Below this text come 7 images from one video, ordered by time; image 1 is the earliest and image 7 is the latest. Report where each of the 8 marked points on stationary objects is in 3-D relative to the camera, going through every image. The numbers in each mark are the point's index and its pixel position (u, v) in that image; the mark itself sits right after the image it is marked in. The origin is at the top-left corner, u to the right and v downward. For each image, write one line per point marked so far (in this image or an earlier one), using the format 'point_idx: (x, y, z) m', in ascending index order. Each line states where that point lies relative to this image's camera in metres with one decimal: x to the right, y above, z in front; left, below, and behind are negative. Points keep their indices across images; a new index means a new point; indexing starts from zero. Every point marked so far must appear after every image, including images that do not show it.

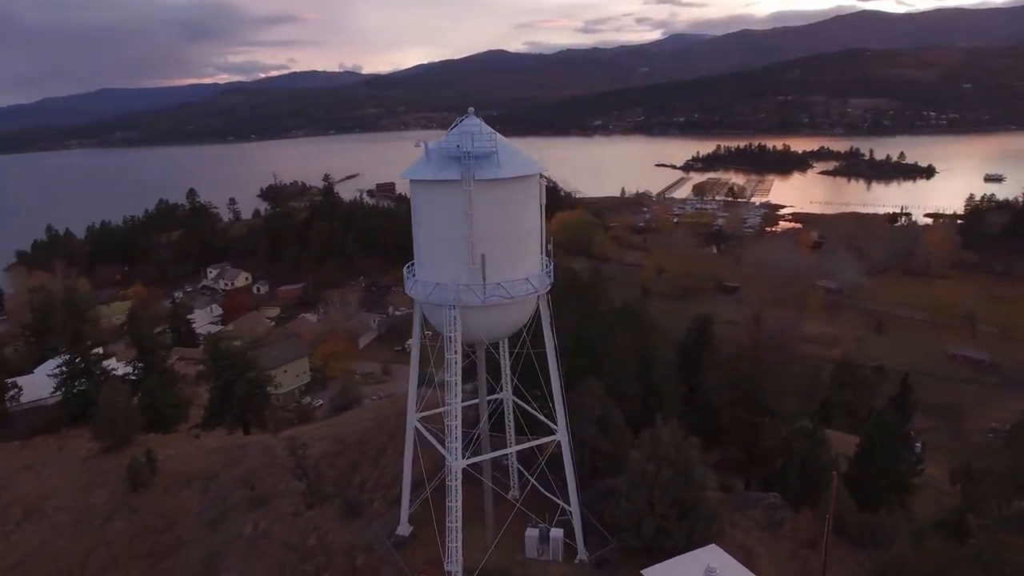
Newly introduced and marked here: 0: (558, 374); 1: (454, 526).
0: (+0.8, -1.6, +15.3) m
1: (-1.0, -4.1, +14.2) m
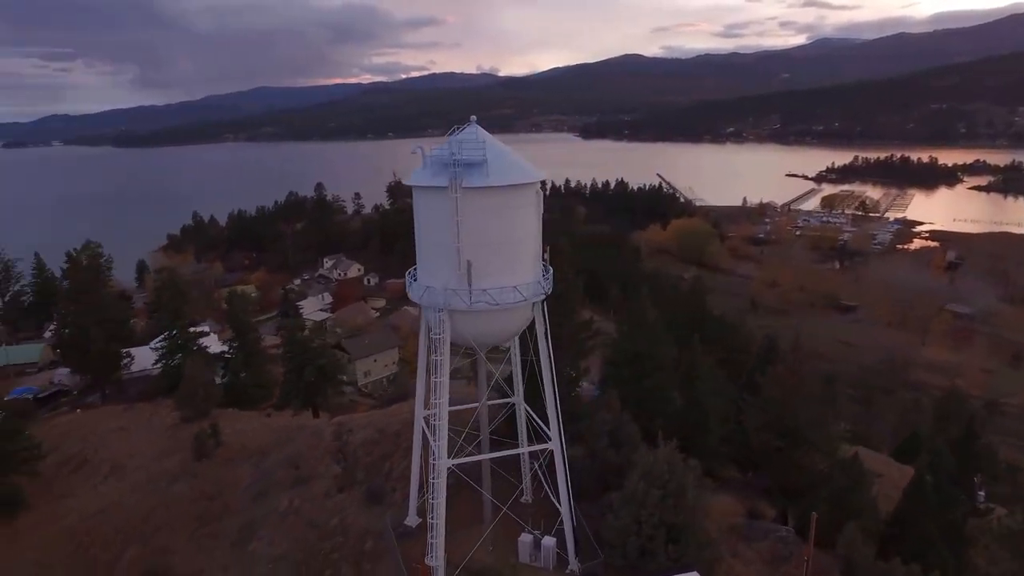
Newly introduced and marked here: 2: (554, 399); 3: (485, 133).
0: (+0.8, -1.8, +15.5) m
1: (-1.3, -4.2, +14.7) m
2: (+0.8, -2.0, +15.4) m
3: (-0.6, +2.6, +14.5) m
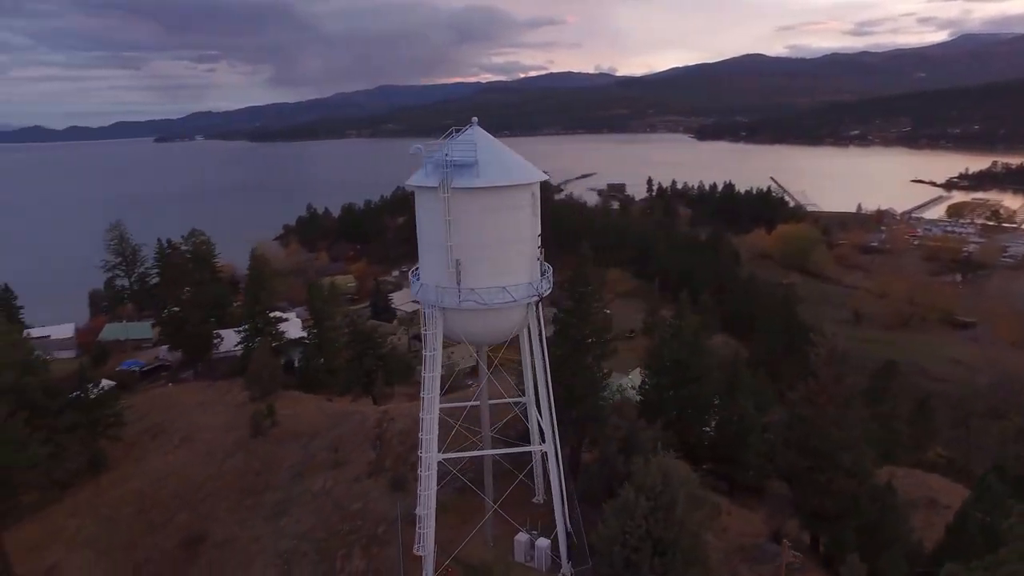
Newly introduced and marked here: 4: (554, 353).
0: (+0.7, -1.8, +15.5) m
1: (-1.6, -4.1, +15.1) m
2: (+0.7, -2.0, +15.5) m
3: (-0.6, +2.7, +14.8) m
4: (+0.8, -1.5, +18.7) m
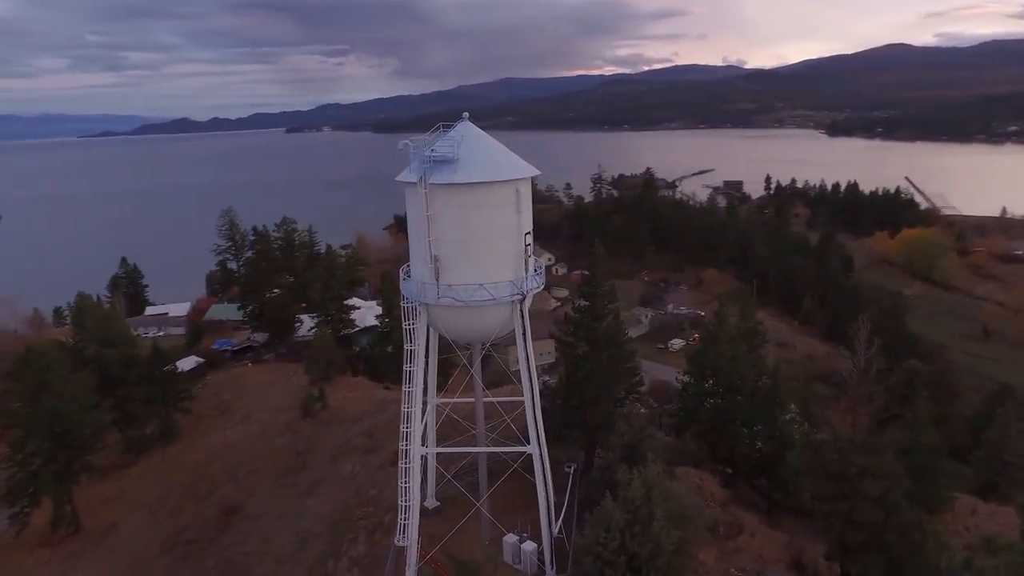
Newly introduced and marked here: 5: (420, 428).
0: (+0.5, -1.8, +15.2) m
1: (-1.9, -4.0, +15.2) m
2: (+0.5, -2.0, +15.1) m
3: (-0.8, +2.7, +14.6) m
4: (+1.2, -1.5, +18.3) m
5: (-1.6, -2.5, +14.7) m
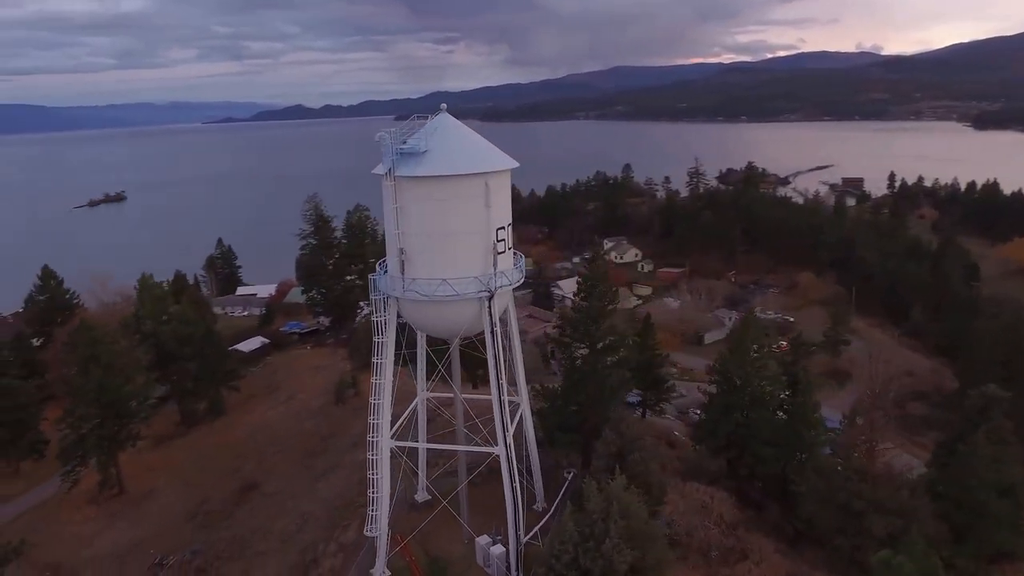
0: (0.0, -1.8, +14.6) m
1: (-2.5, -3.9, +15.1) m
2: (-0.1, -2.0, +14.6) m
3: (-1.2, +2.8, +14.2) m
4: (+1.2, -1.5, +17.6) m
5: (-2.2, -2.4, +14.5) m
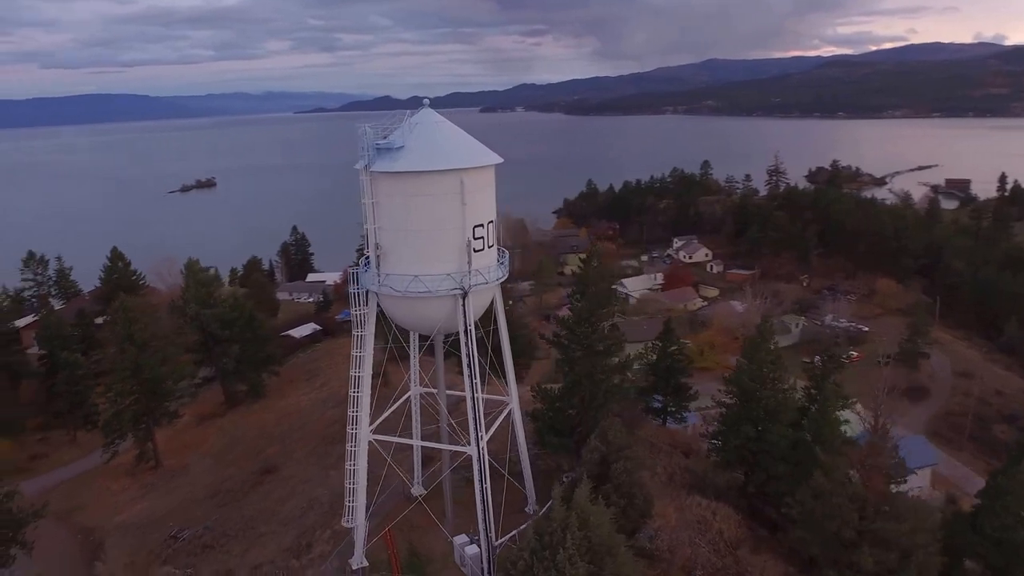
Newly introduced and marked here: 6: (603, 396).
0: (-0.4, -1.7, +14.4) m
1: (-2.9, -3.7, +15.2) m
2: (-0.5, -2.0, +14.4) m
3: (-1.5, +2.9, +14.1) m
4: (+1.2, -1.5, +17.1) m
5: (-2.6, -2.3, +14.6) m
6: (+1.8, -2.2, +16.5) m
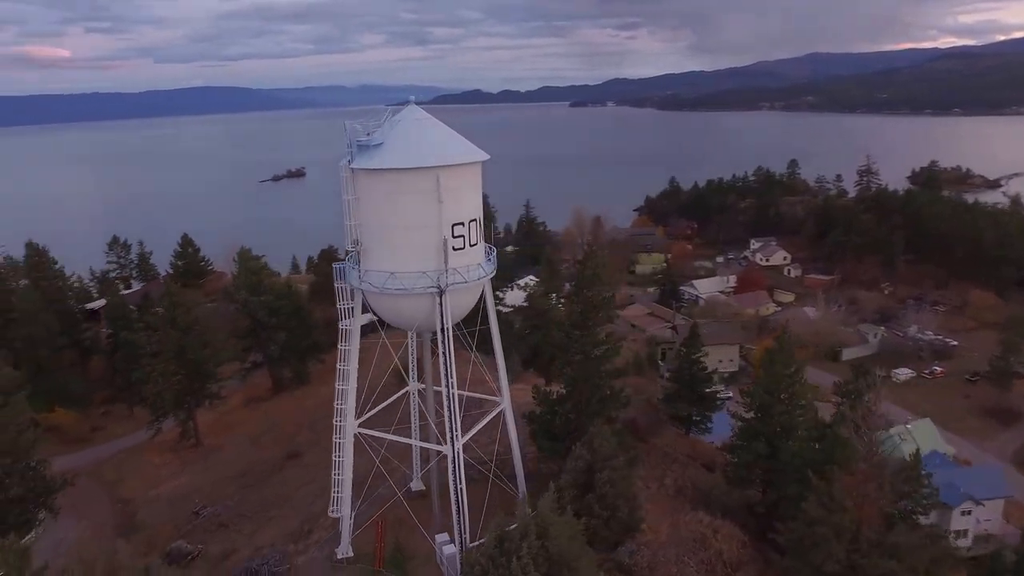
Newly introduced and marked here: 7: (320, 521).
0: (-0.8, -1.7, +14.2) m
1: (-3.2, -3.6, +15.4) m
2: (-0.9, -1.9, +14.2) m
3: (-1.7, +2.9, +14.0) m
4: (+1.2, -1.5, +16.7) m
5: (-3.0, -2.2, +14.7) m
6: (+1.7, -2.2, +16.0) m
7: (-4.2, -5.1, +17.9) m
